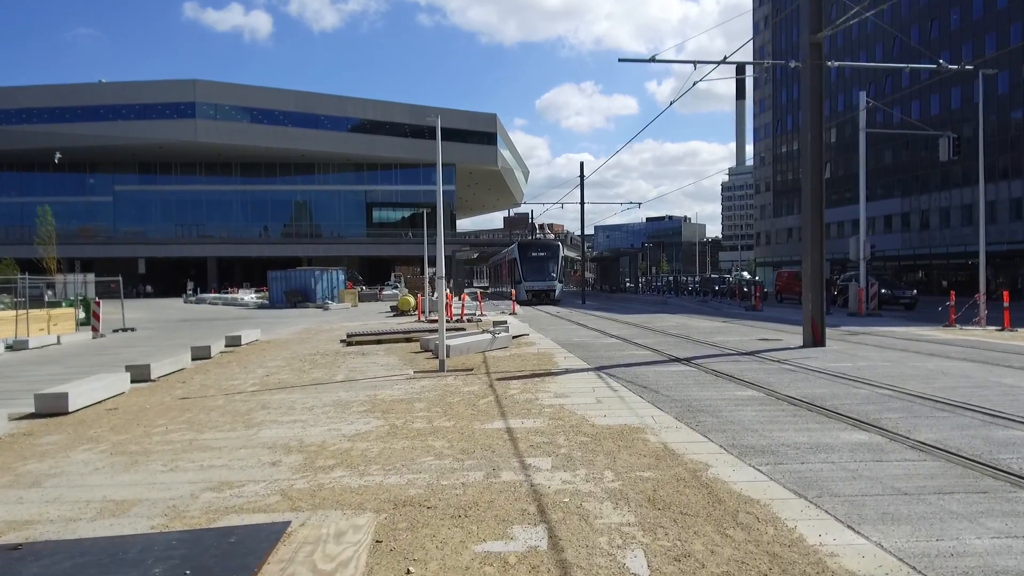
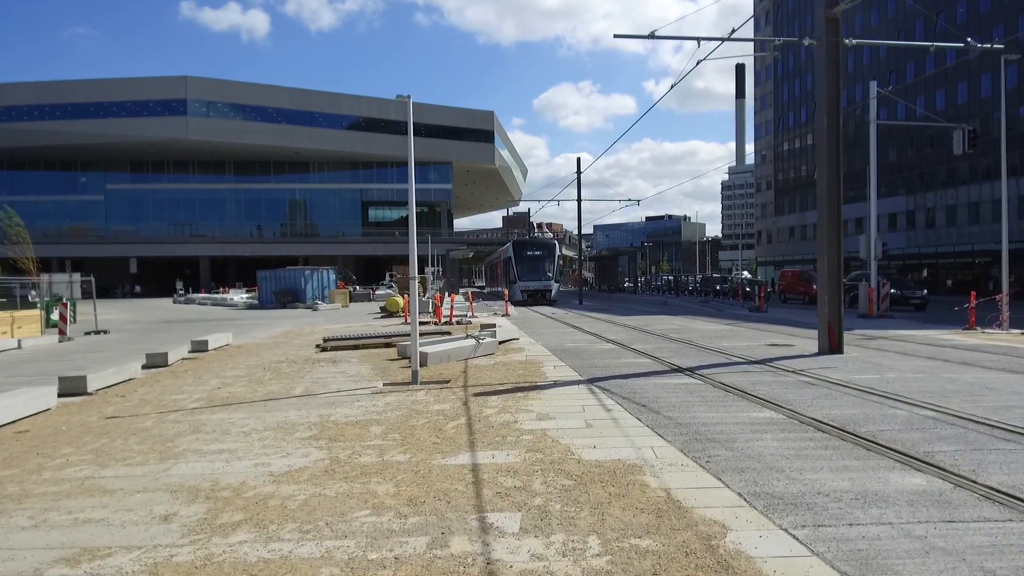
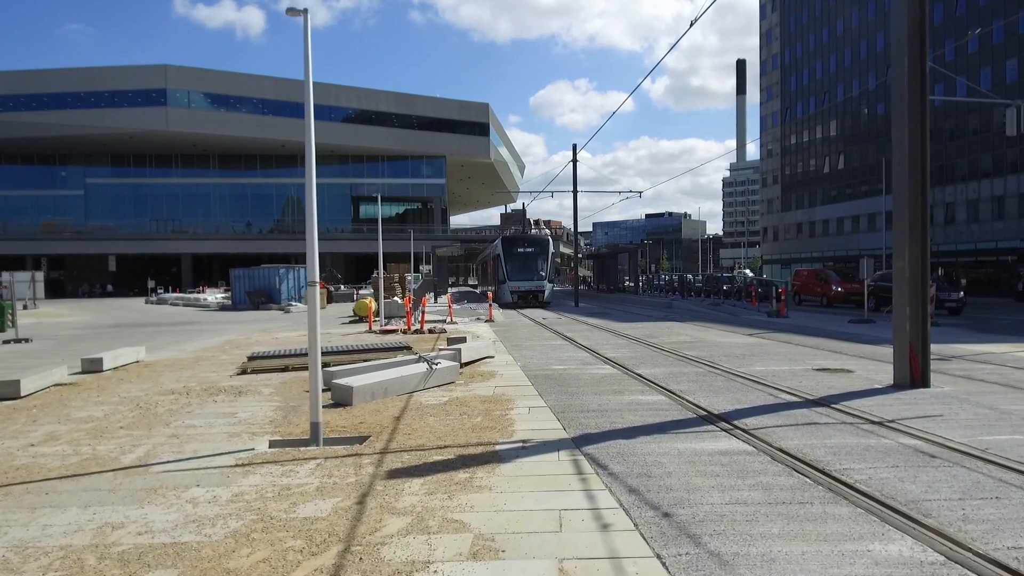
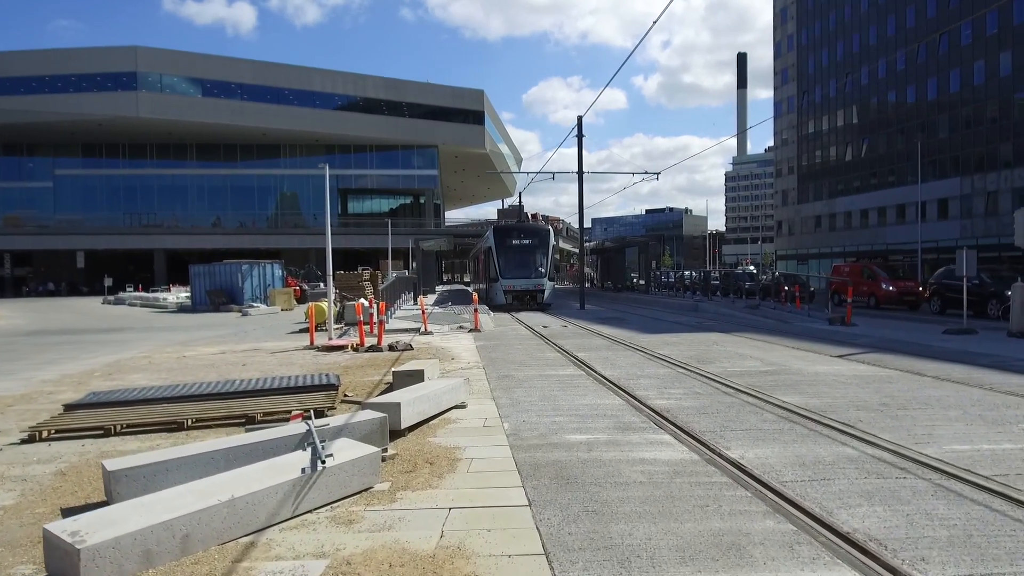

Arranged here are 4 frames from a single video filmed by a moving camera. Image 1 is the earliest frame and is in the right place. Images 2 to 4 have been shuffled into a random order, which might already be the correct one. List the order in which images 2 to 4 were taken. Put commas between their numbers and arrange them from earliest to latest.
2, 3, 4
